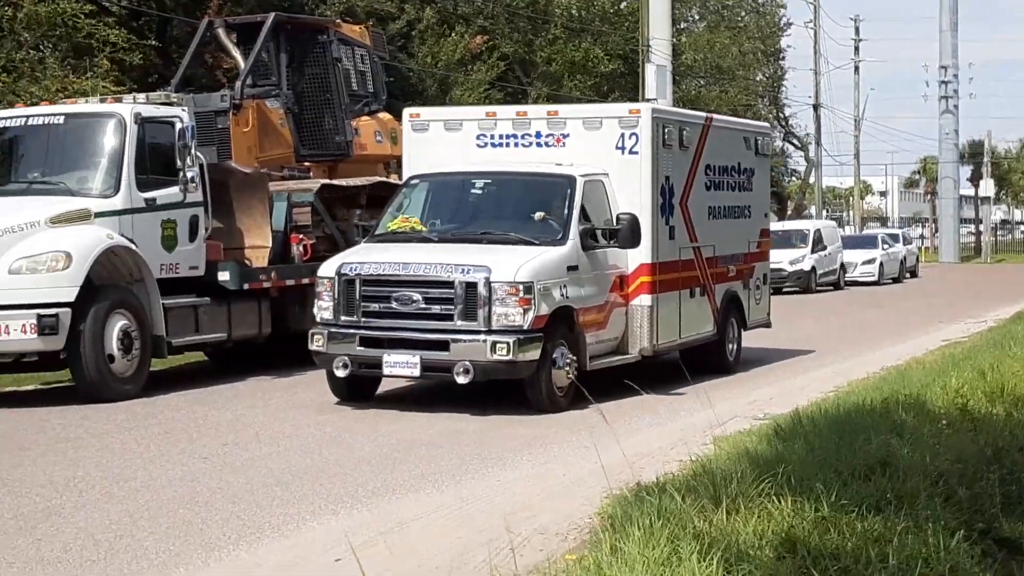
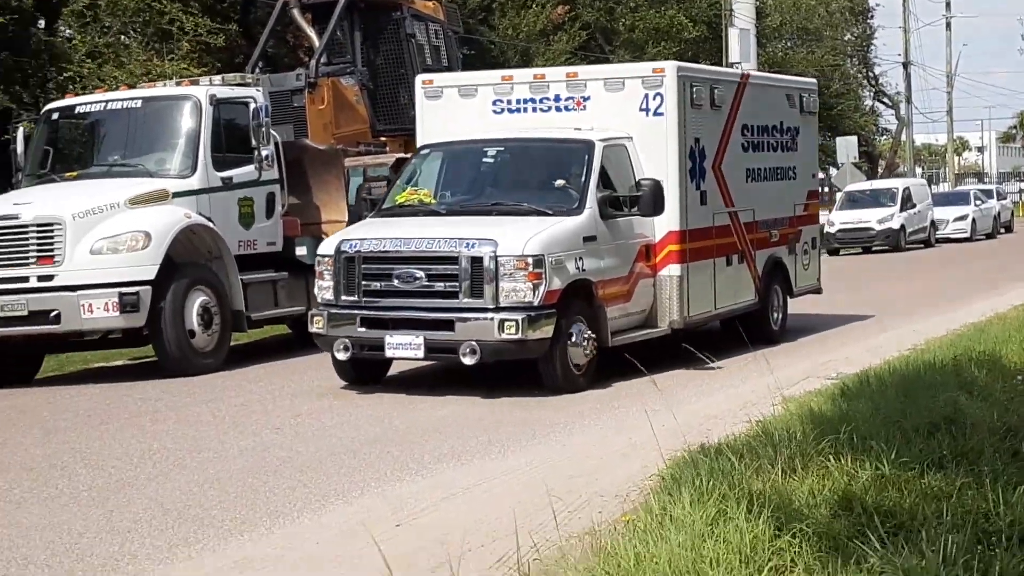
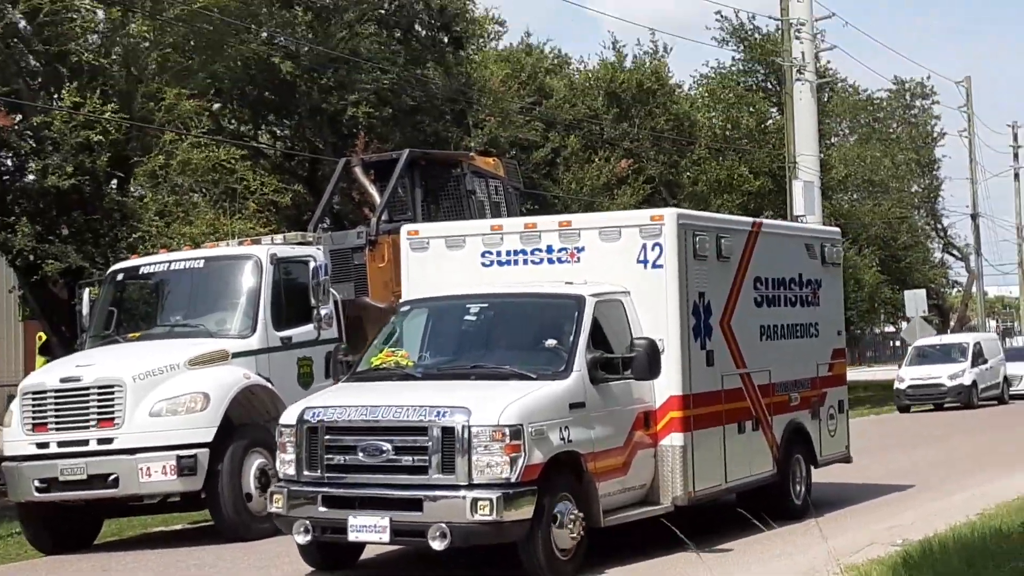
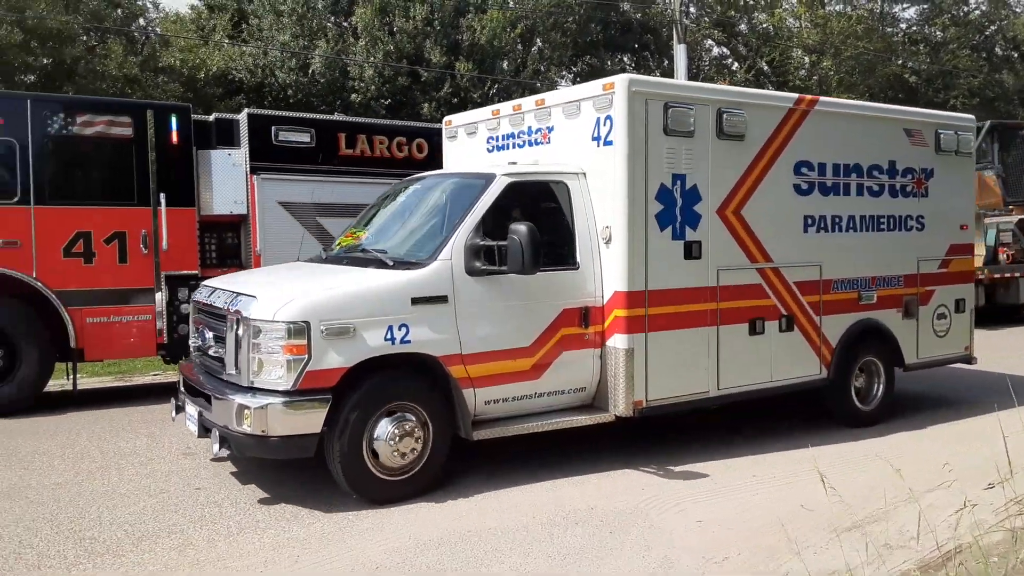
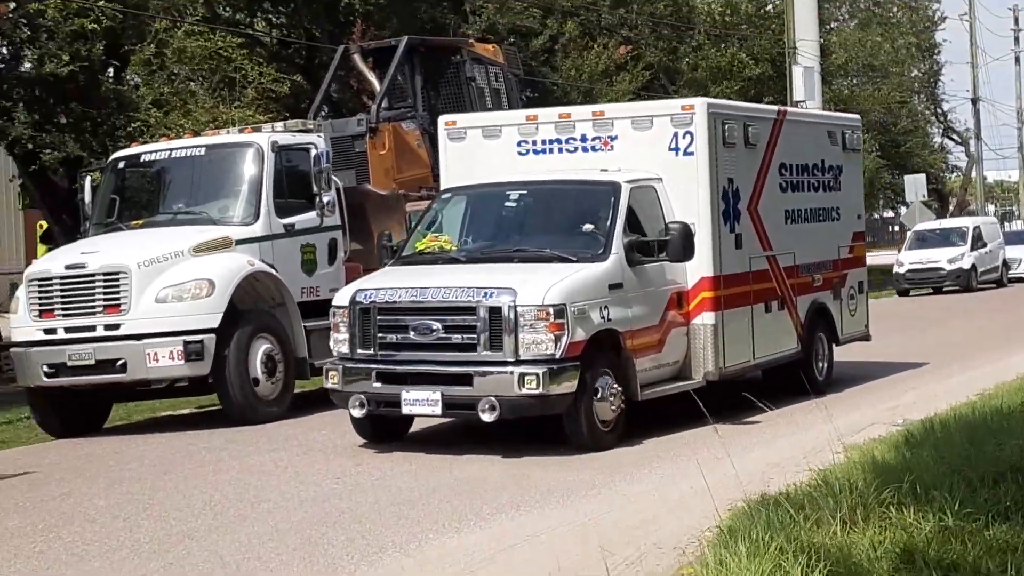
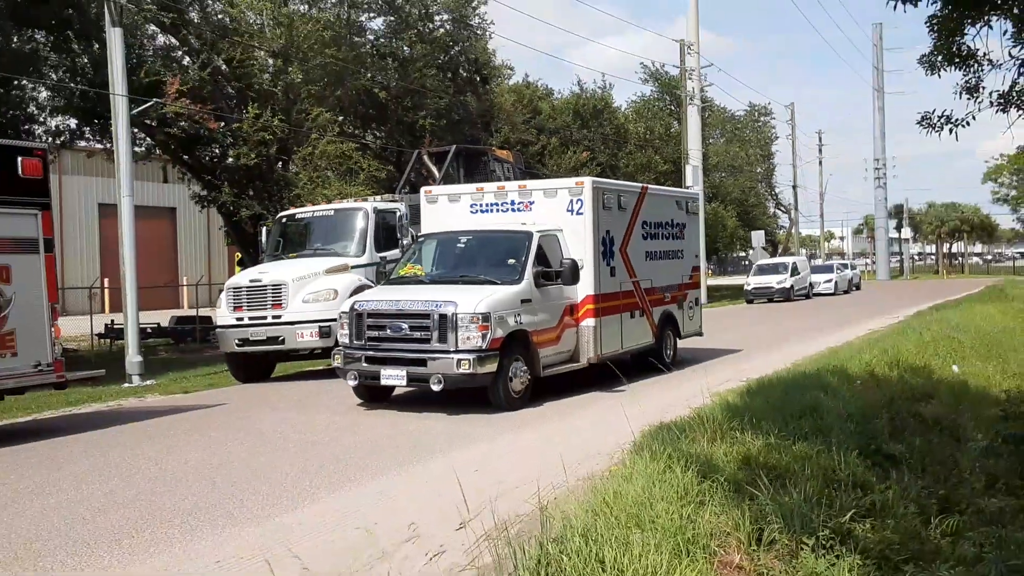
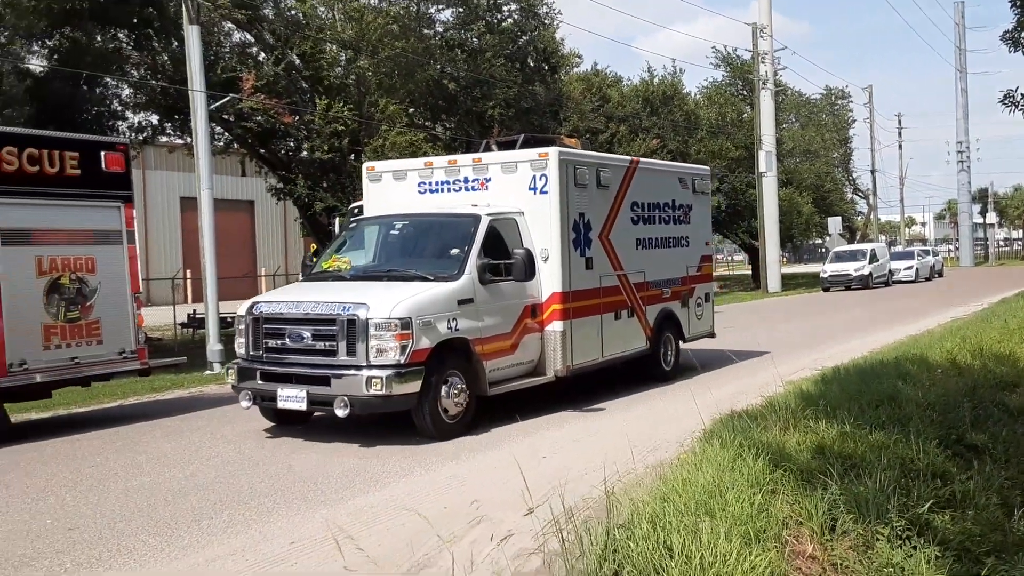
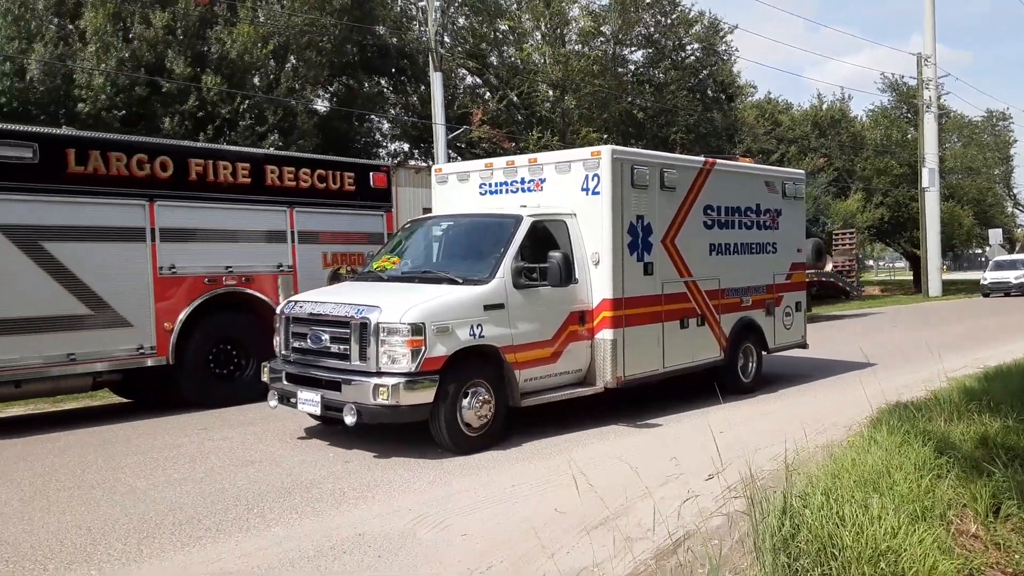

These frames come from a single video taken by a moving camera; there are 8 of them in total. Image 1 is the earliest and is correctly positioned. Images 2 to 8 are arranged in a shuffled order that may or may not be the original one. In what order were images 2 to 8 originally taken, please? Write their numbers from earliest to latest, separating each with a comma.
2, 5, 3, 6, 7, 8, 4
